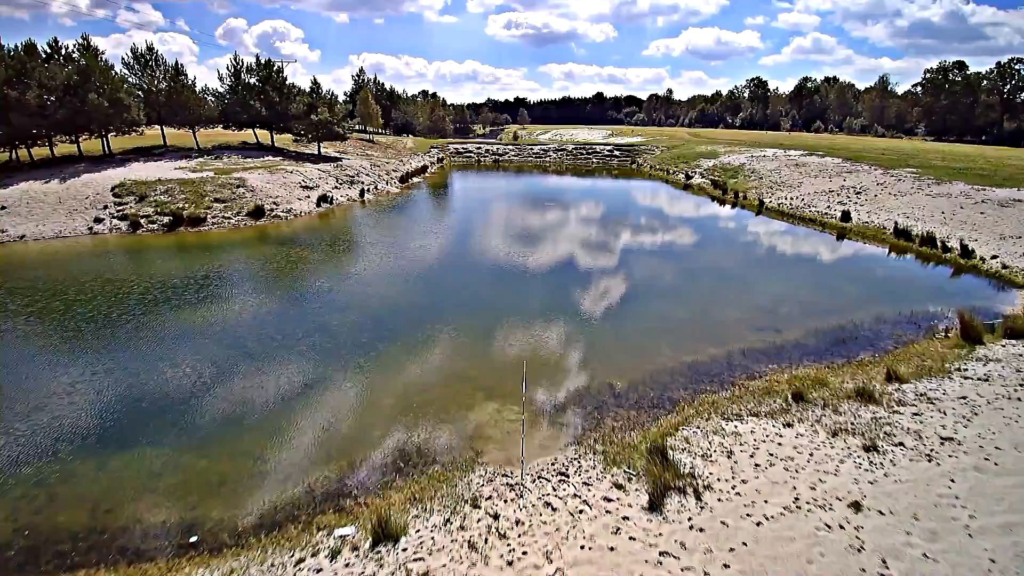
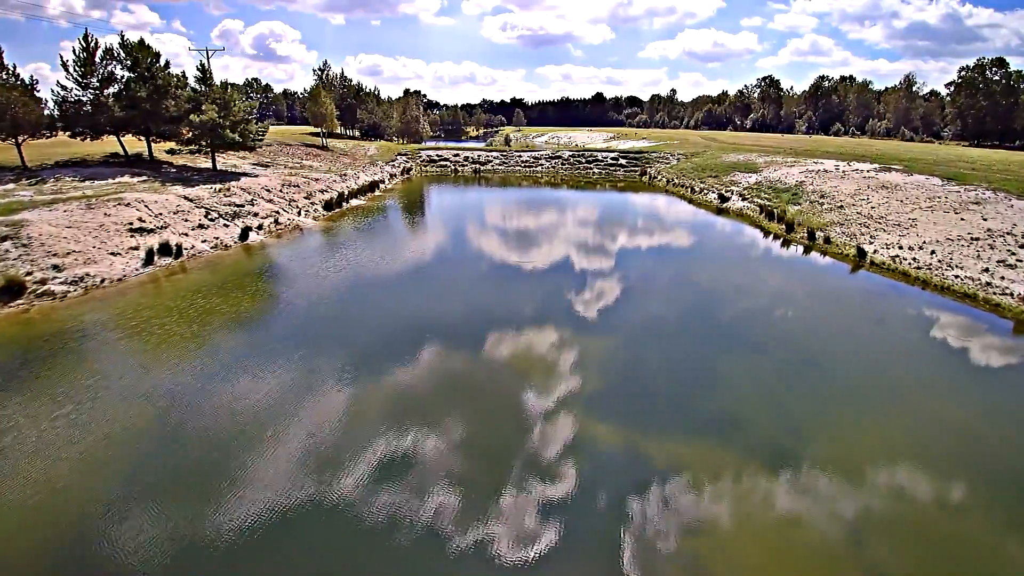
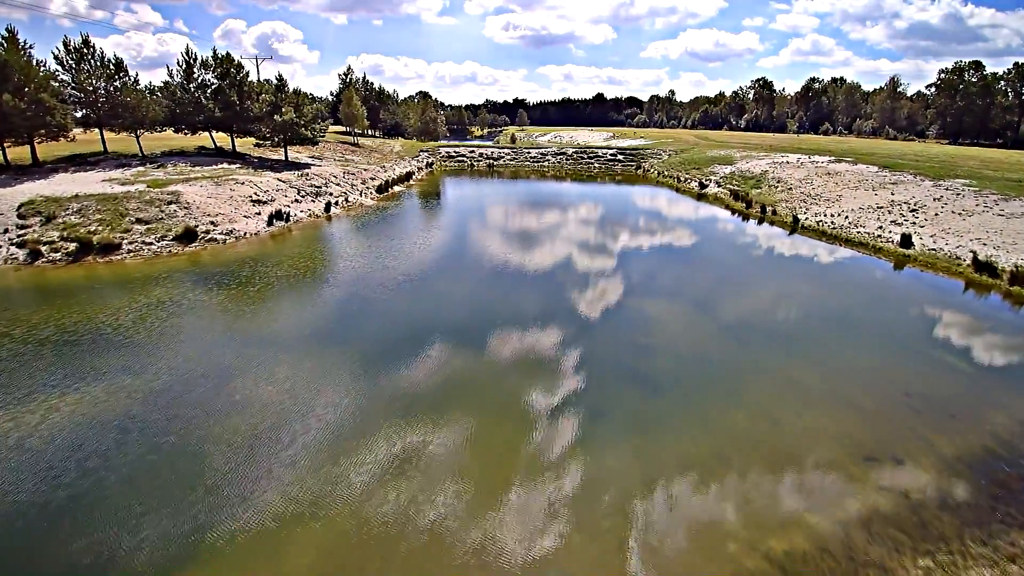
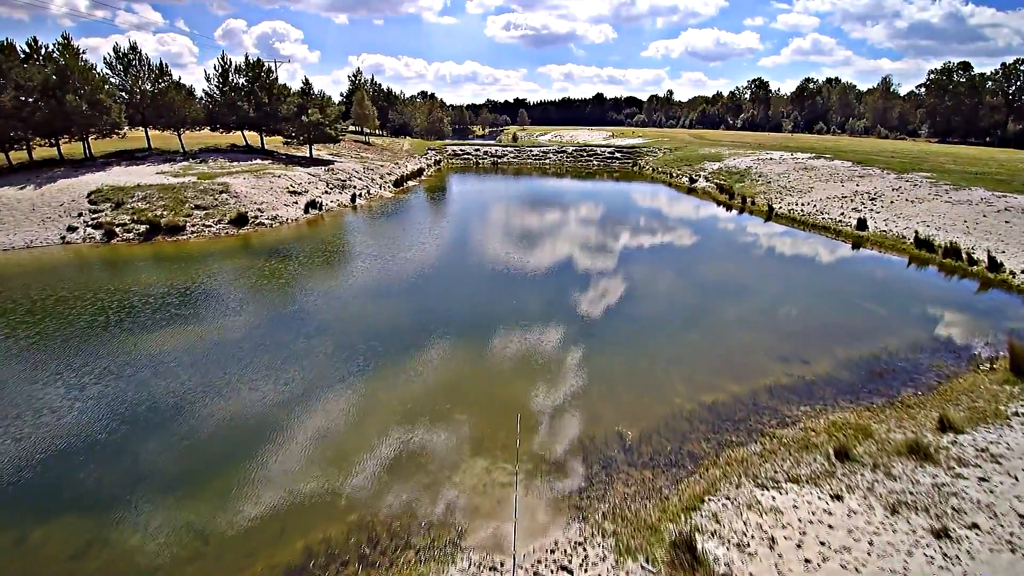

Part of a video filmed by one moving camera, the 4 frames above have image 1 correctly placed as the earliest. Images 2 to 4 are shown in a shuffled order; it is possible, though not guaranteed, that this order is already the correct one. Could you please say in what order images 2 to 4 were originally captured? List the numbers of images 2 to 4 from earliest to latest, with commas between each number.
4, 3, 2
